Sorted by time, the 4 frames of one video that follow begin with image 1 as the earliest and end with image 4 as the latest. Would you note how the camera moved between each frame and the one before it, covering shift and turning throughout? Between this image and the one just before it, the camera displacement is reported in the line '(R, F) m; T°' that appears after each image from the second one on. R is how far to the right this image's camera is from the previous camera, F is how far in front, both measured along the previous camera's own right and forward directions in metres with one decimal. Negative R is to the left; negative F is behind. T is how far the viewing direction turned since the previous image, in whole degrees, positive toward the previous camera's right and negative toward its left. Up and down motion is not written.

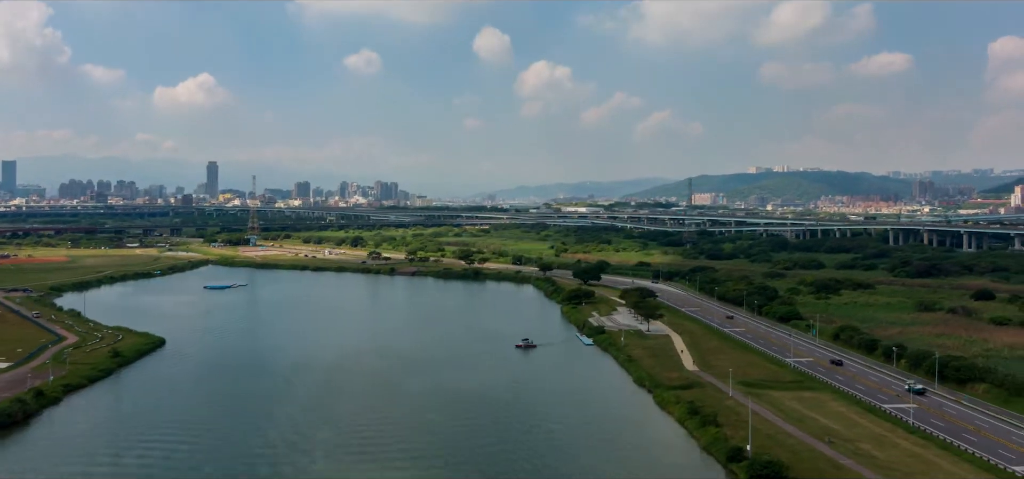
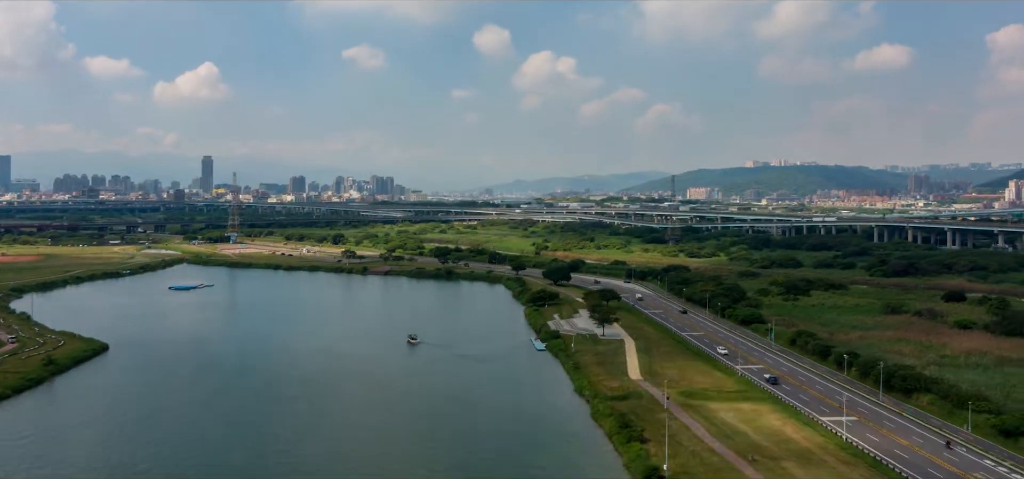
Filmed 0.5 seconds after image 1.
(+2.9, +1.2) m; -2°
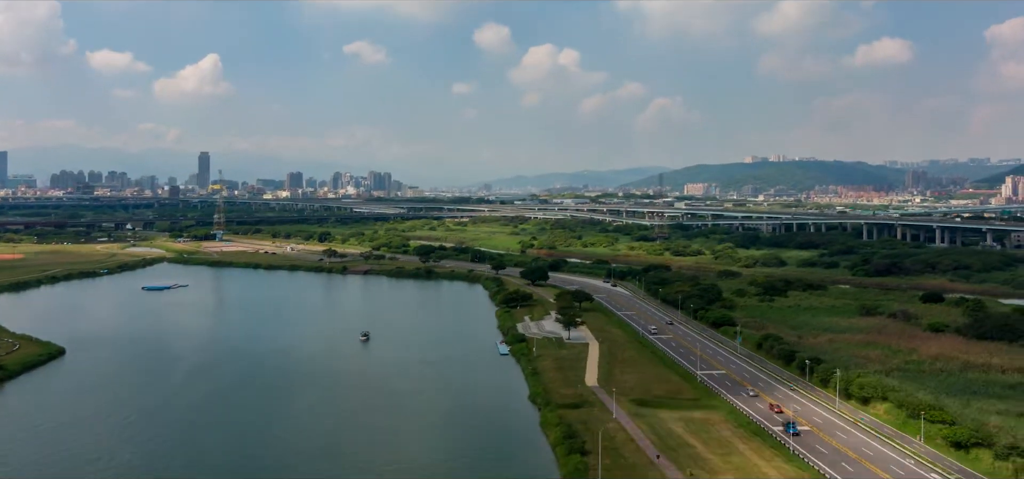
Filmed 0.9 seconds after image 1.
(+2.1, +0.9) m; -2°
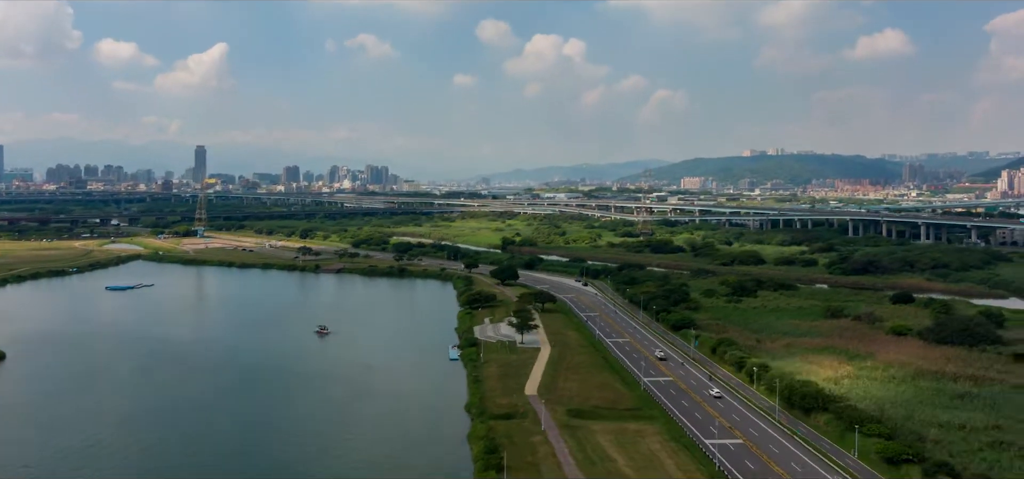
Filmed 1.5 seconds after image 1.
(+2.8, +1.4) m; -2°
